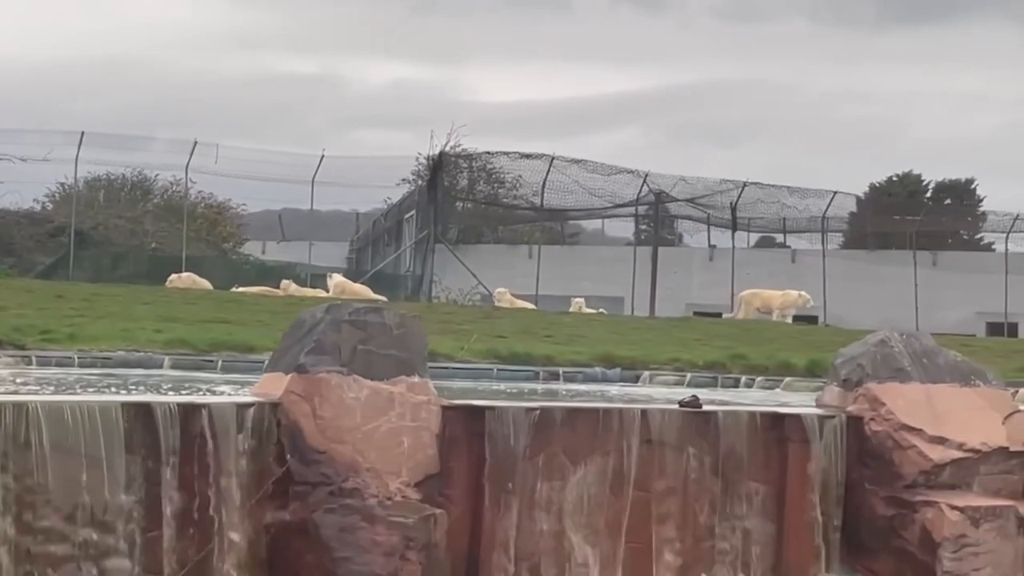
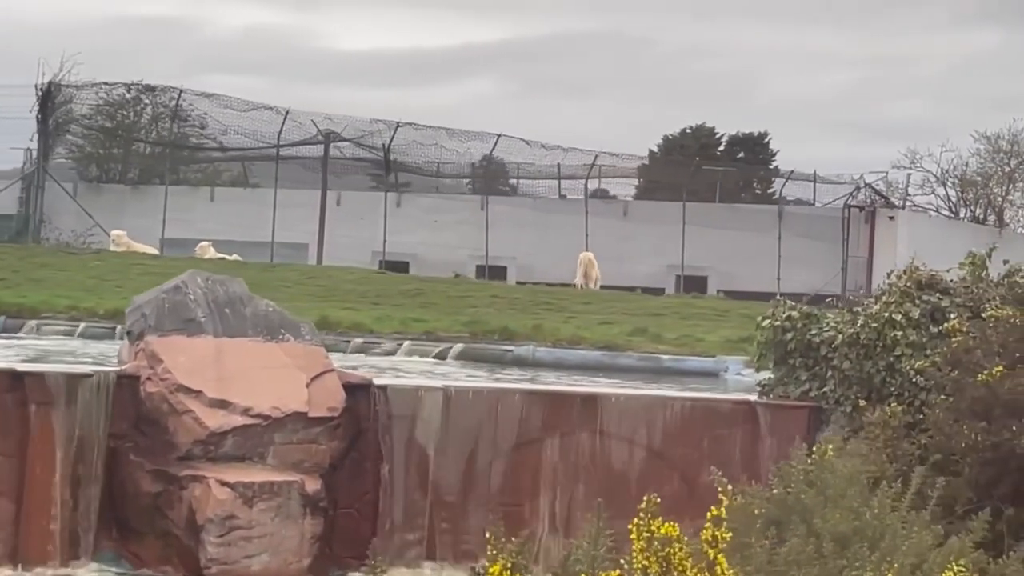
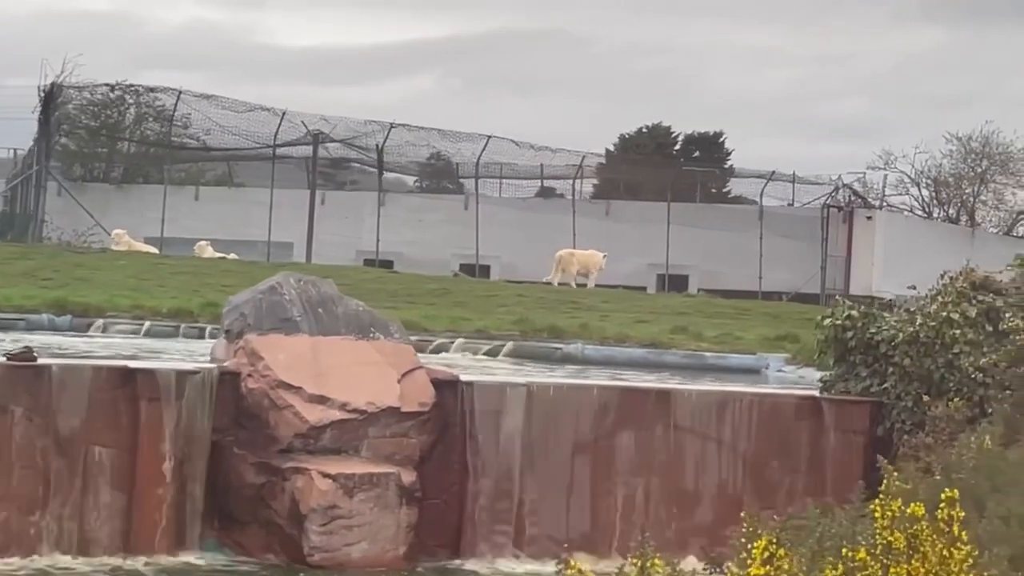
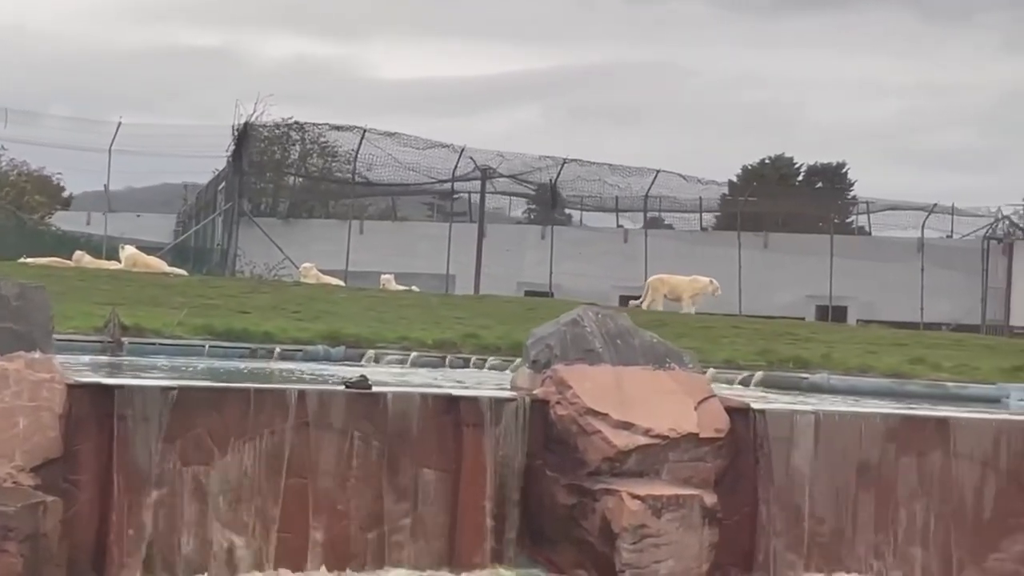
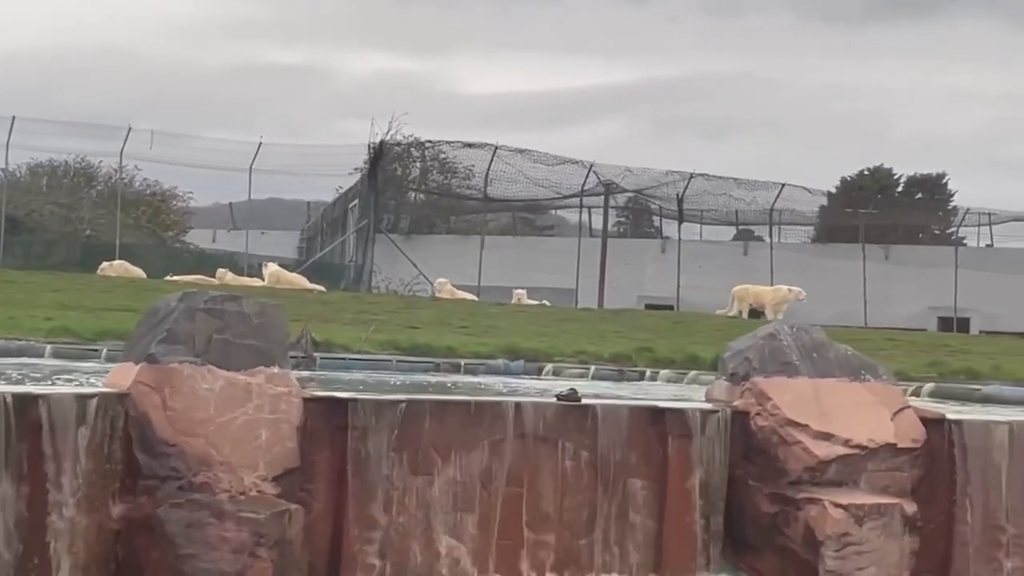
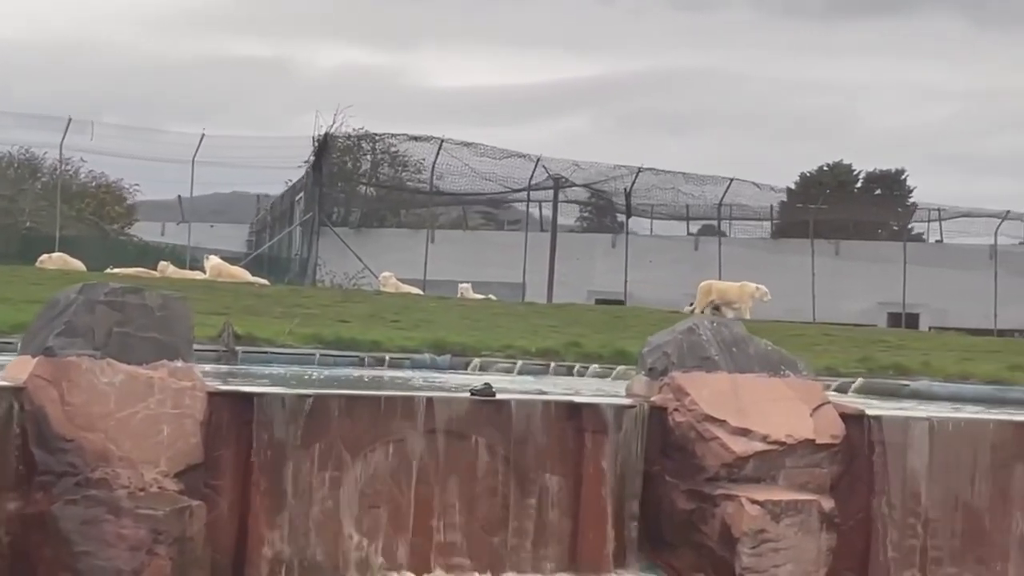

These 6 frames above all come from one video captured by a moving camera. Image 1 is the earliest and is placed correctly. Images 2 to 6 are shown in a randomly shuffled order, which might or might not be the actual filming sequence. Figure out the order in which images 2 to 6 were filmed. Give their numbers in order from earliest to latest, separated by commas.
5, 6, 4, 3, 2
